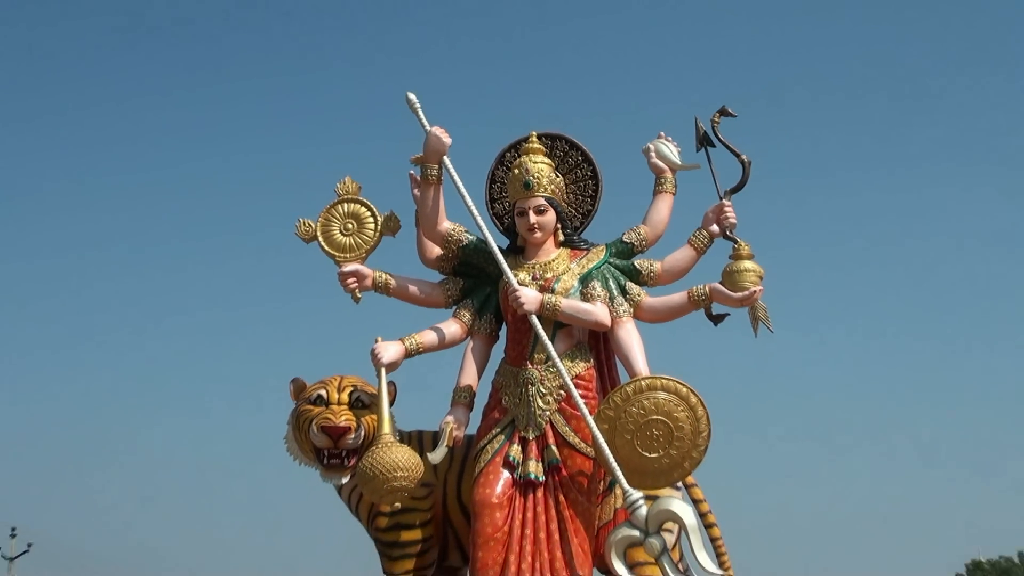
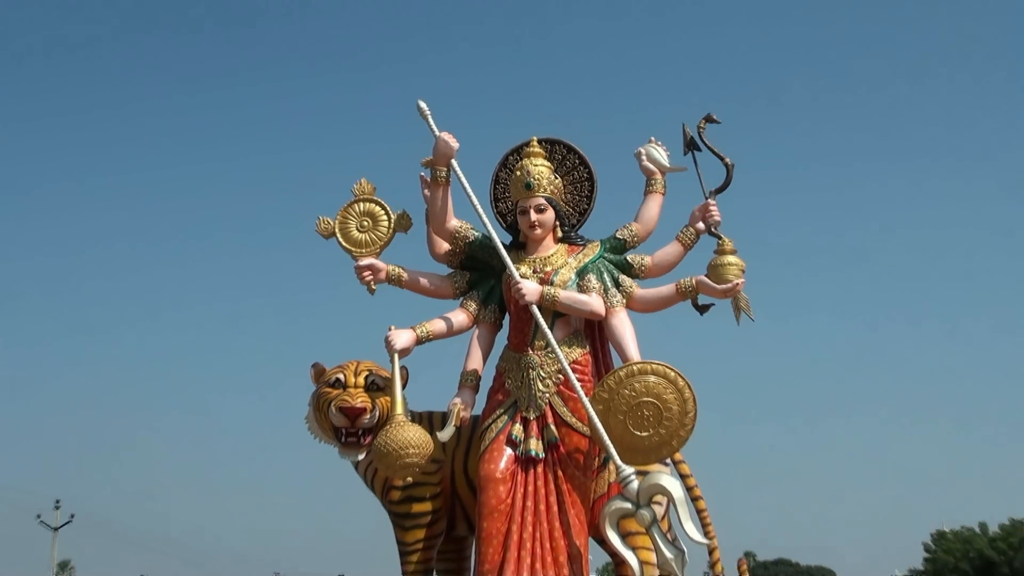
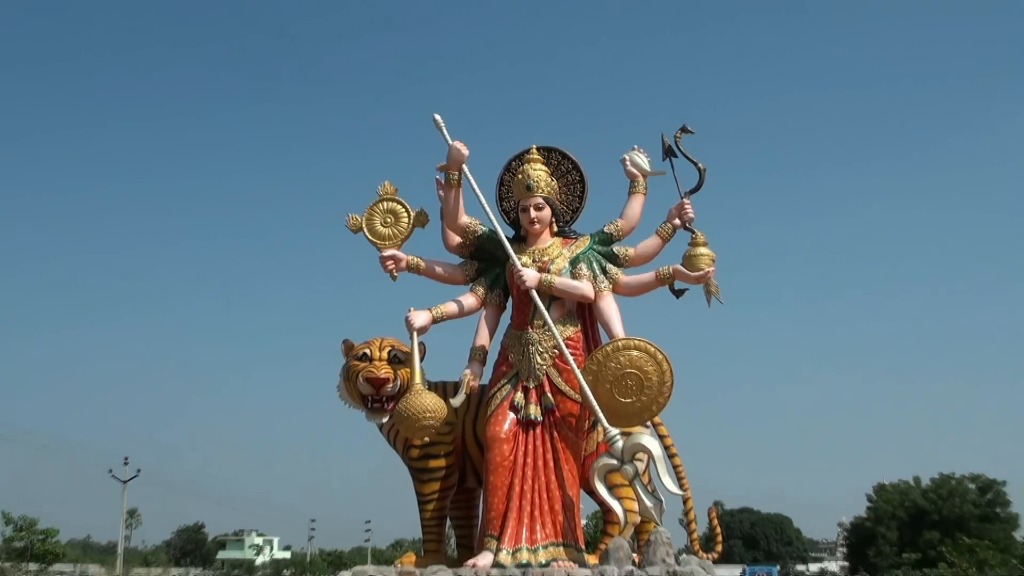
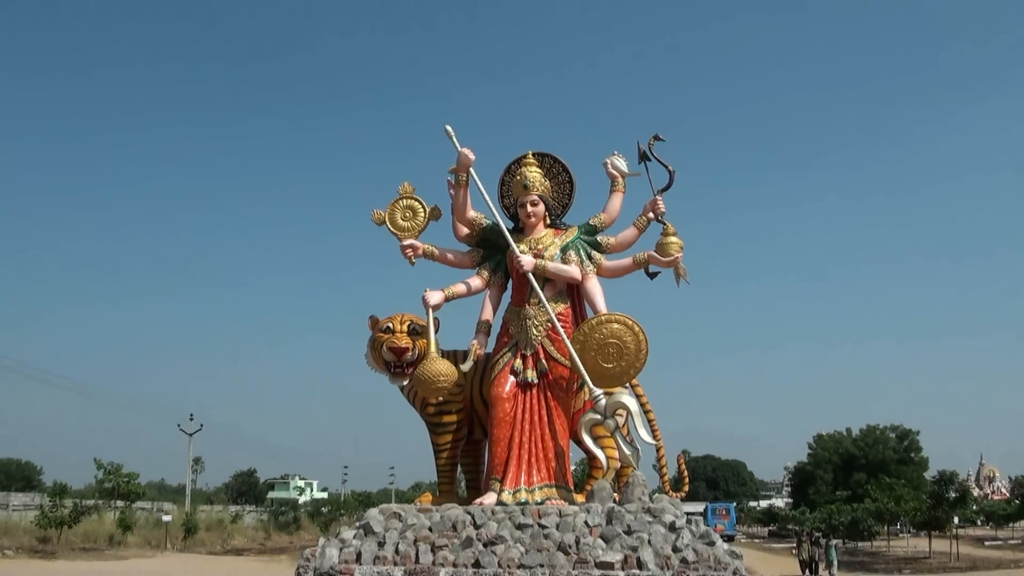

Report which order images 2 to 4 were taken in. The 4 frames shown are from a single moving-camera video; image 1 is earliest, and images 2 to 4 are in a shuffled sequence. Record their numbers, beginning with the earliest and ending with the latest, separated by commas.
2, 3, 4
